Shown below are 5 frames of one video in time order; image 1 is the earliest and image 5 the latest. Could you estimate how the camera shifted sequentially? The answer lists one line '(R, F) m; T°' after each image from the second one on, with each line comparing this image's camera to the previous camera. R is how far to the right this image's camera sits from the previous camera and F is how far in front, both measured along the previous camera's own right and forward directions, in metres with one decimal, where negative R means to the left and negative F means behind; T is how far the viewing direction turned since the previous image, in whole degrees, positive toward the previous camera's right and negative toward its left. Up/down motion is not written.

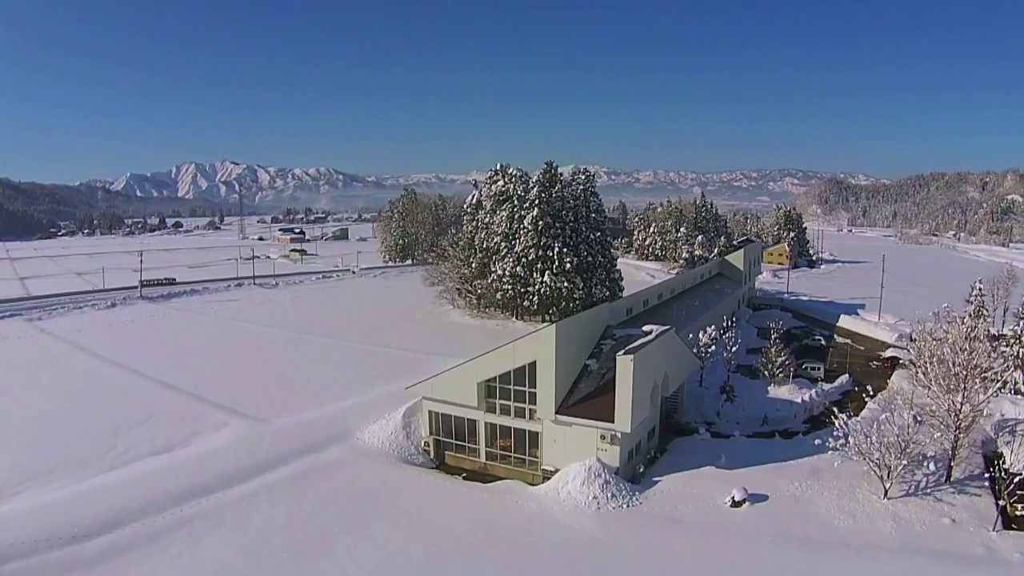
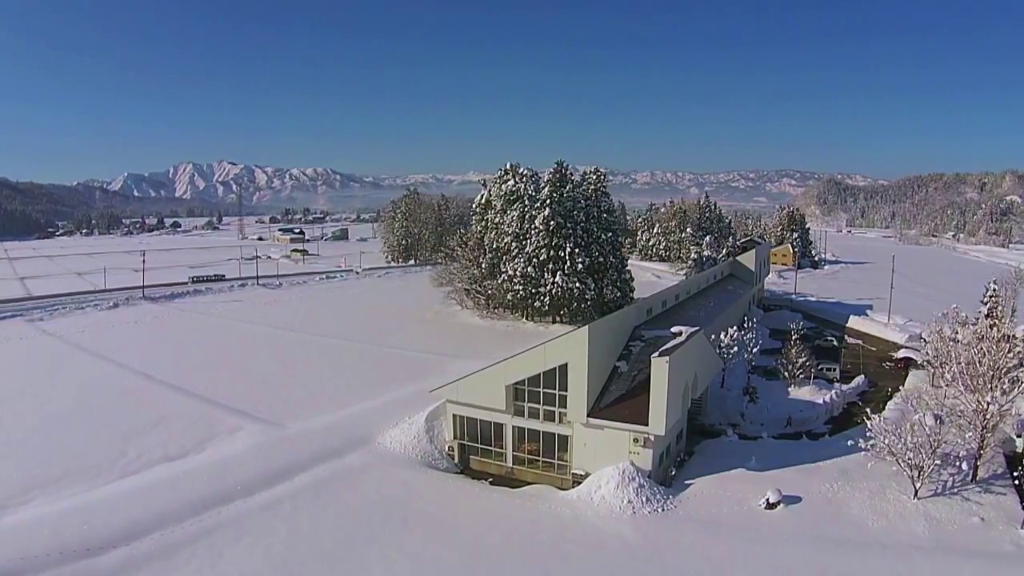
(-0.5, -0.2) m; 0°
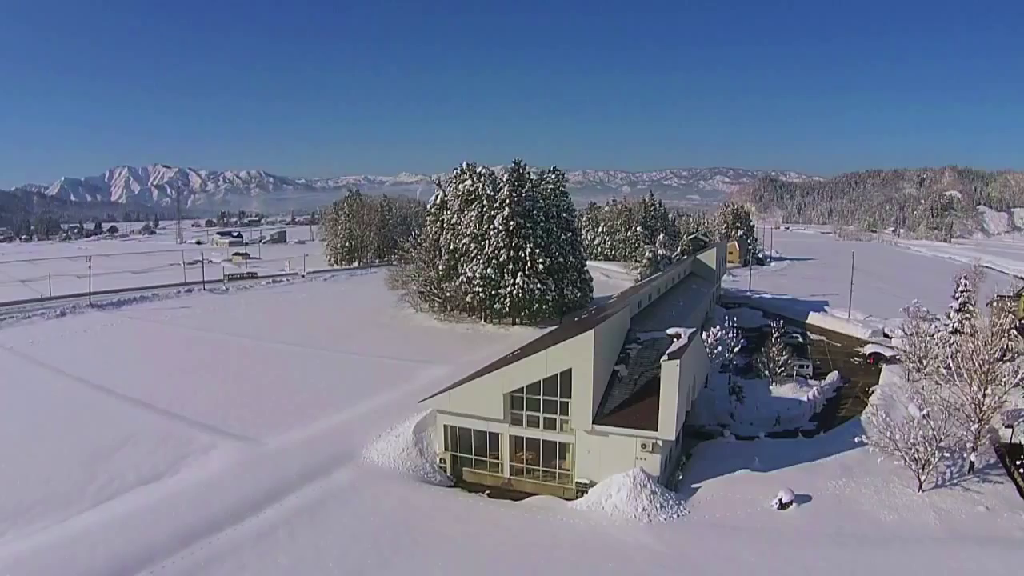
(-0.7, +0.1) m; +4°
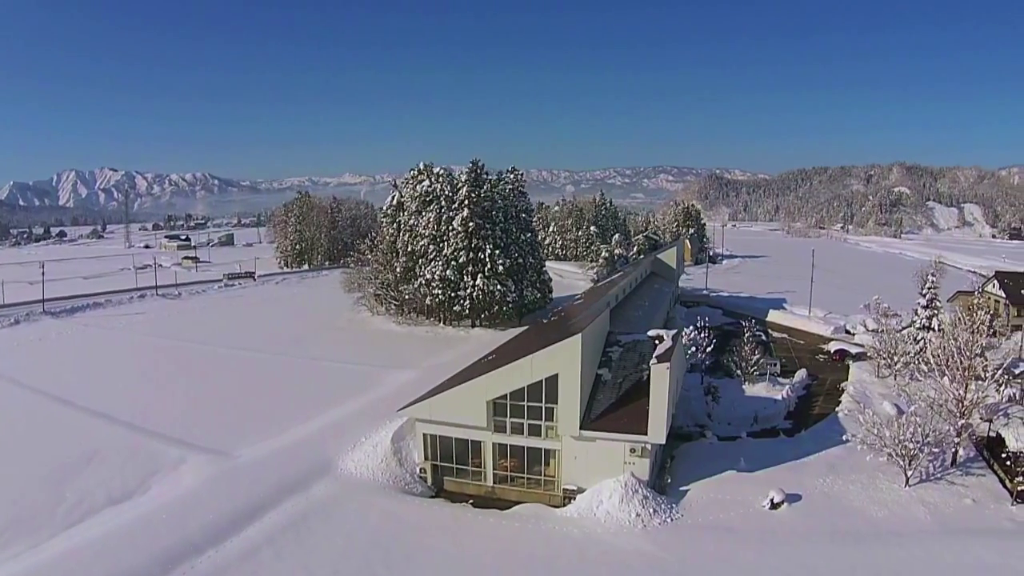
(-0.4, +0.2) m; +4°
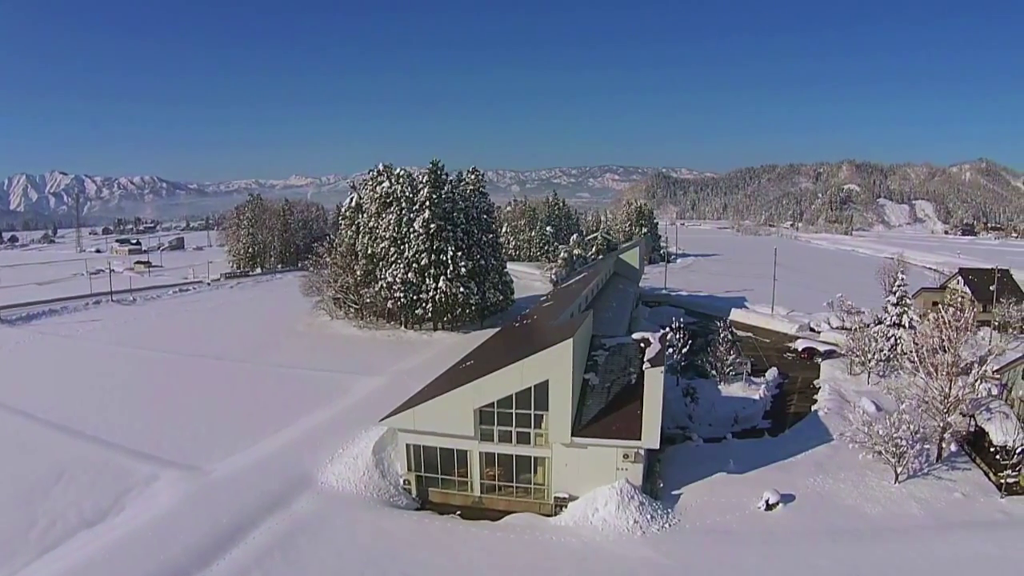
(-0.4, +0.1) m; +4°
